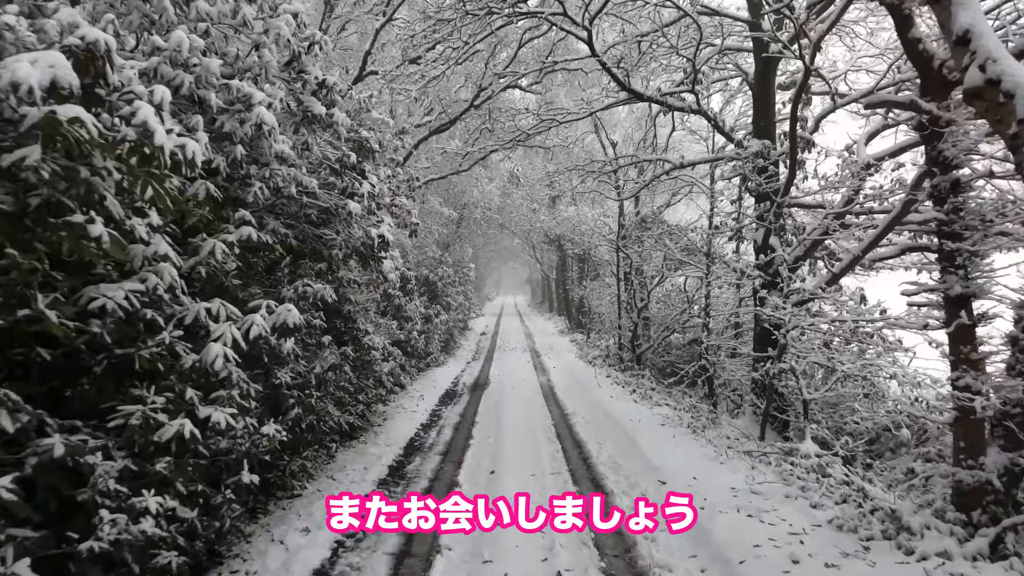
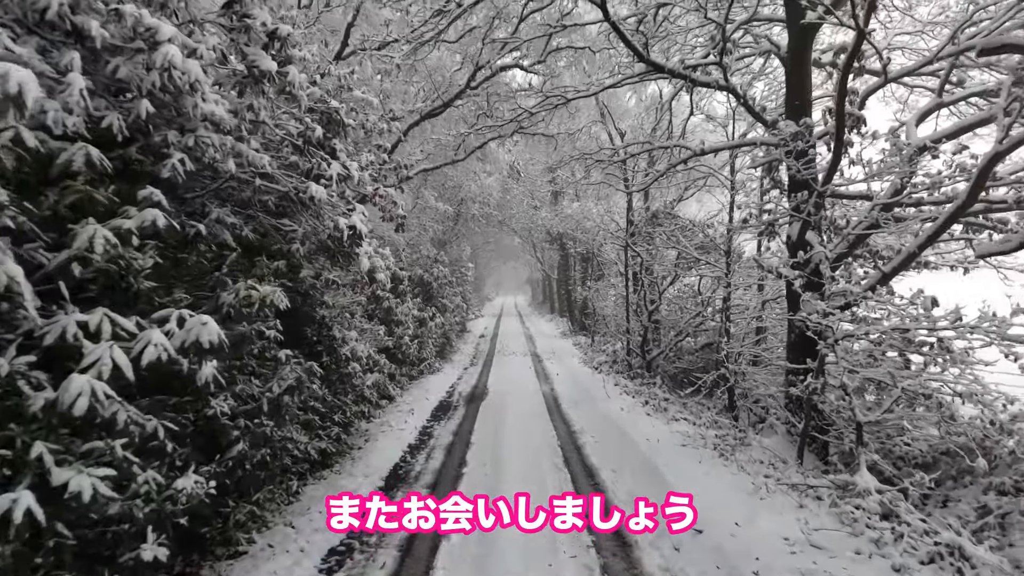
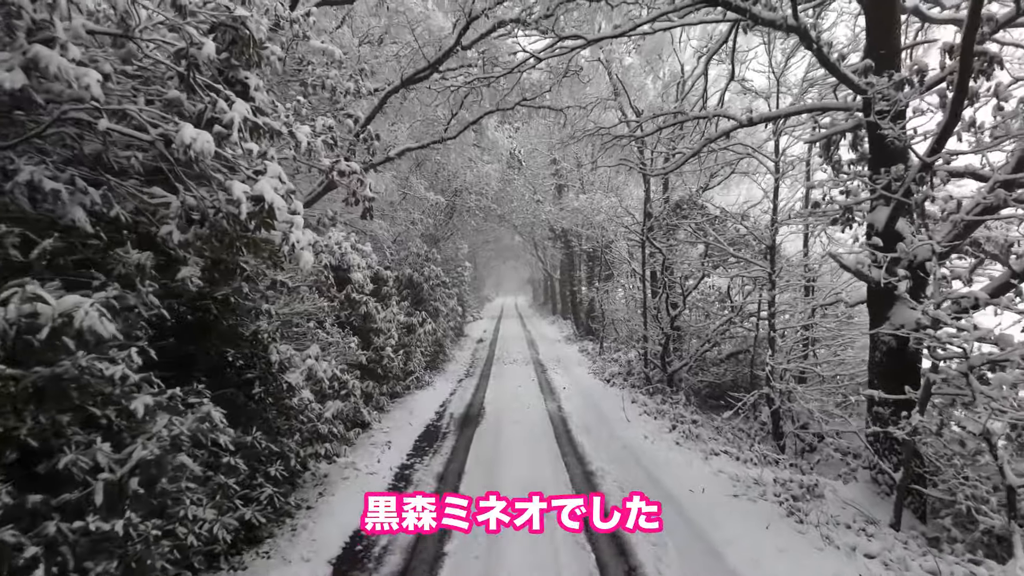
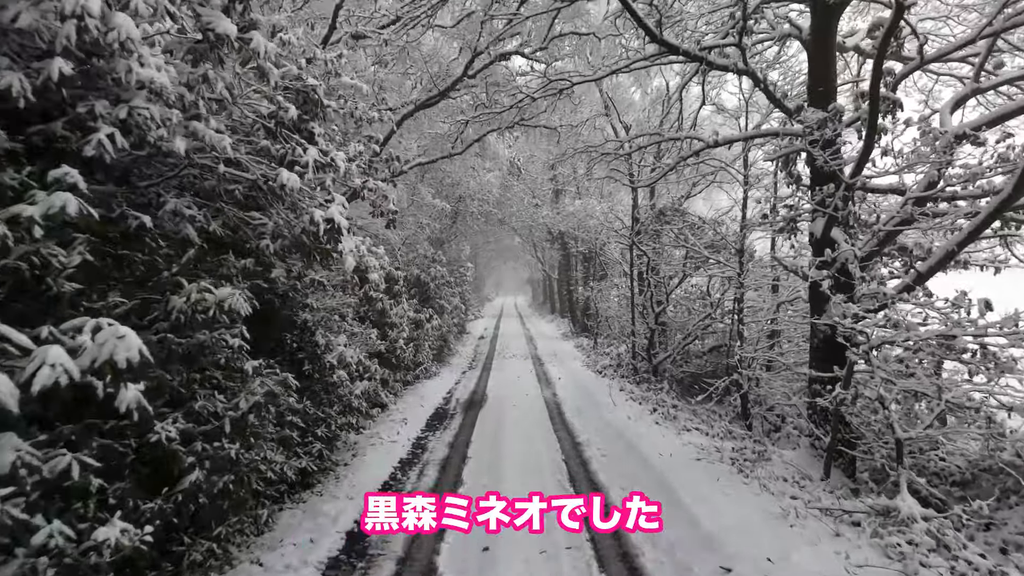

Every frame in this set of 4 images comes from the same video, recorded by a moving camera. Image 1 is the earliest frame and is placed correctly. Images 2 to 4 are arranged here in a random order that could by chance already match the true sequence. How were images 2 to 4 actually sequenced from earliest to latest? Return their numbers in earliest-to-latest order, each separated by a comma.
2, 4, 3
